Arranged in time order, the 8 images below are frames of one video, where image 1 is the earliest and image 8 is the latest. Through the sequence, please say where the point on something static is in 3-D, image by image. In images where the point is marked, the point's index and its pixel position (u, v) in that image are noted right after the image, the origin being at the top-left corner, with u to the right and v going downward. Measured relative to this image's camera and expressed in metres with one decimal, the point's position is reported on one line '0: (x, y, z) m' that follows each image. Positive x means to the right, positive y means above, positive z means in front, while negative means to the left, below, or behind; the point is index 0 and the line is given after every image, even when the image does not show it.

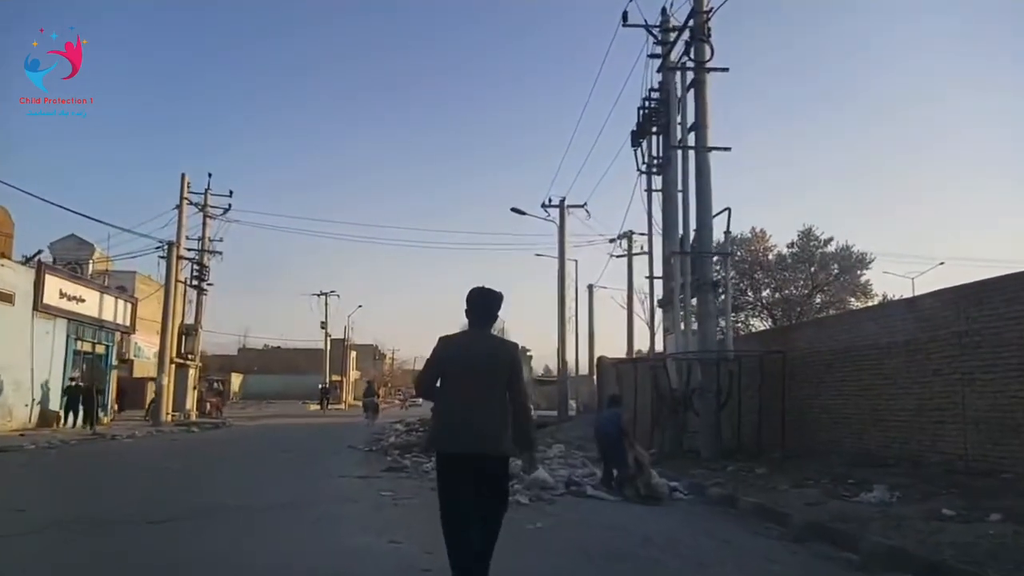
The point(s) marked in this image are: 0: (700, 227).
0: (+3.5, +1.1, +18.6) m
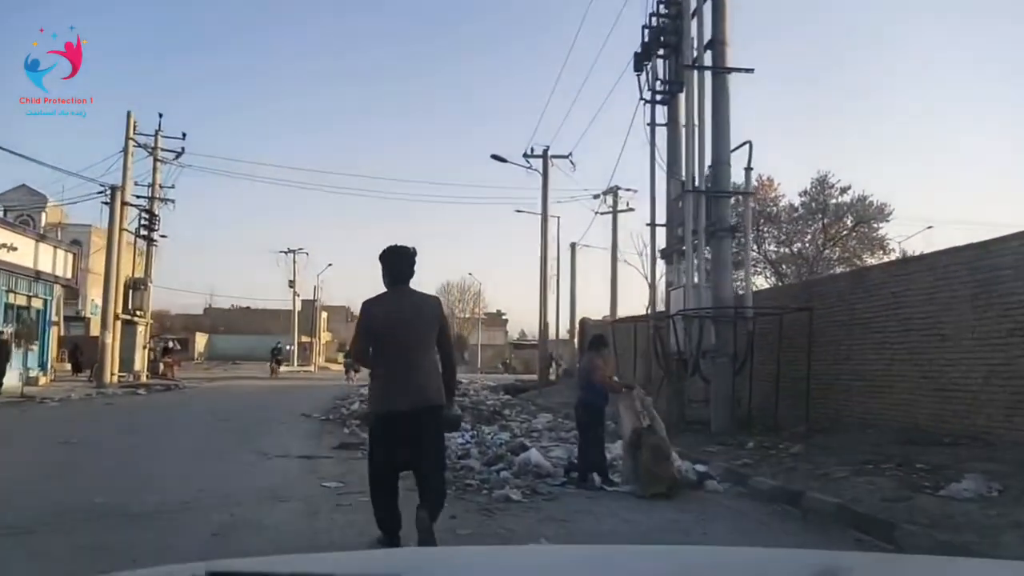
0: (+3.2, +2.0, +15.8) m
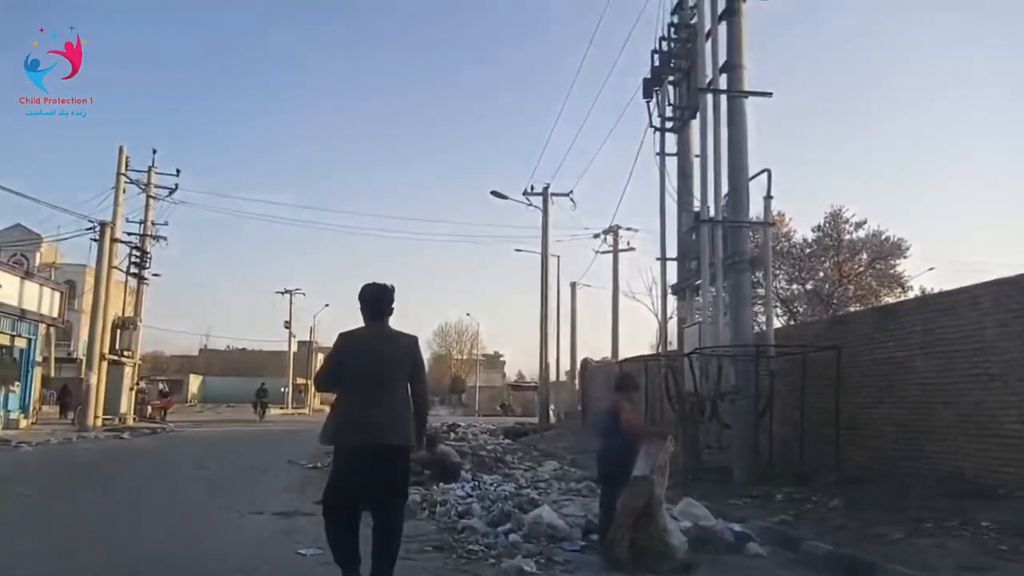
0: (+3.3, +1.5, +14.7) m
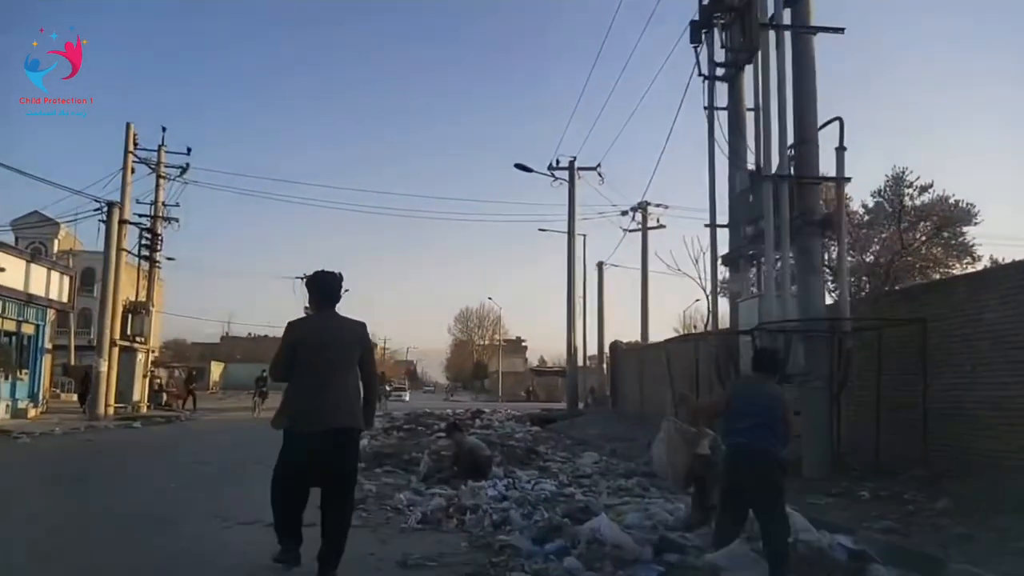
0: (+3.7, +1.9, +12.7) m
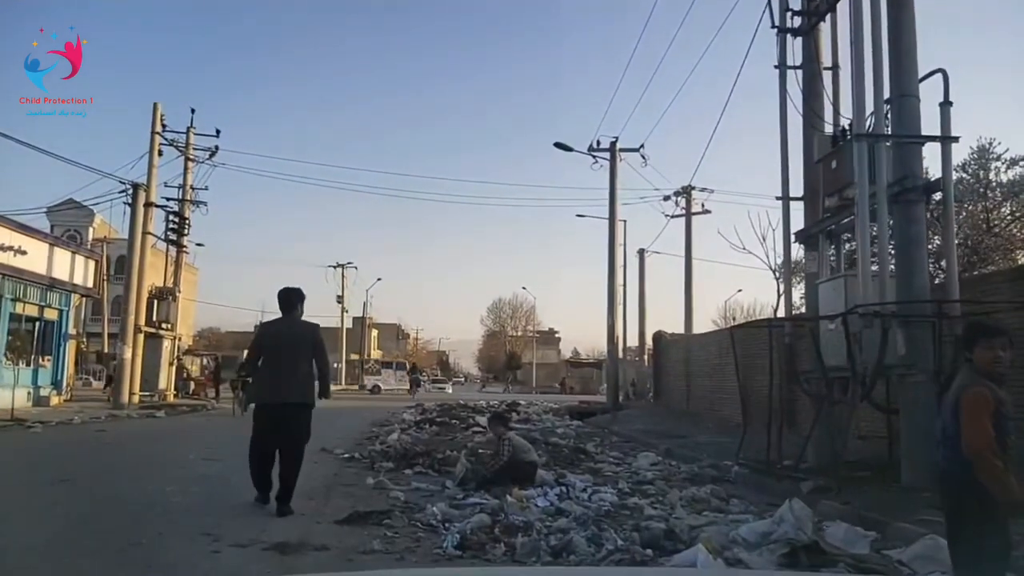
0: (+4.3, +2.2, +10.9) m
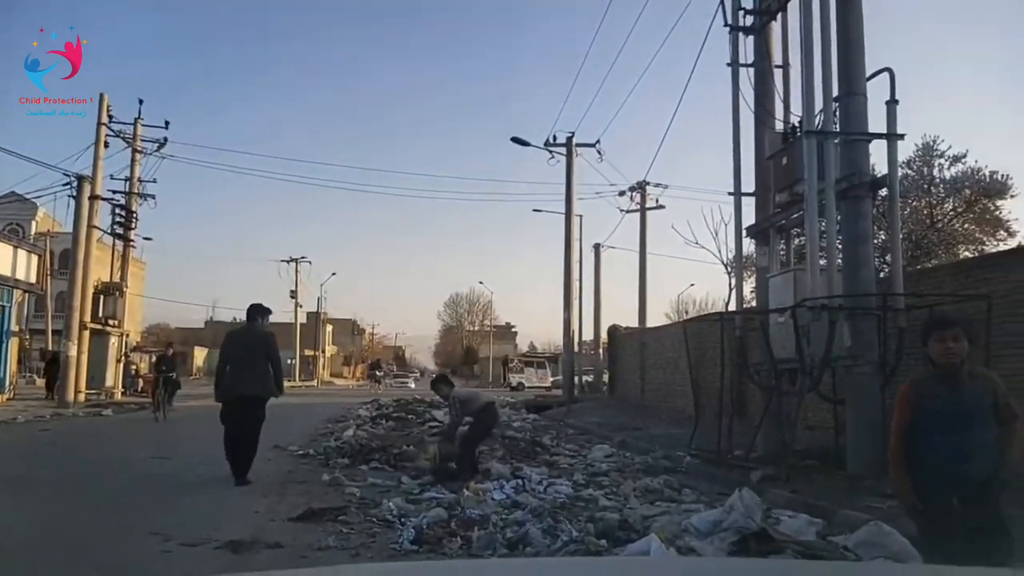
0: (+3.8, +2.2, +11.2) m
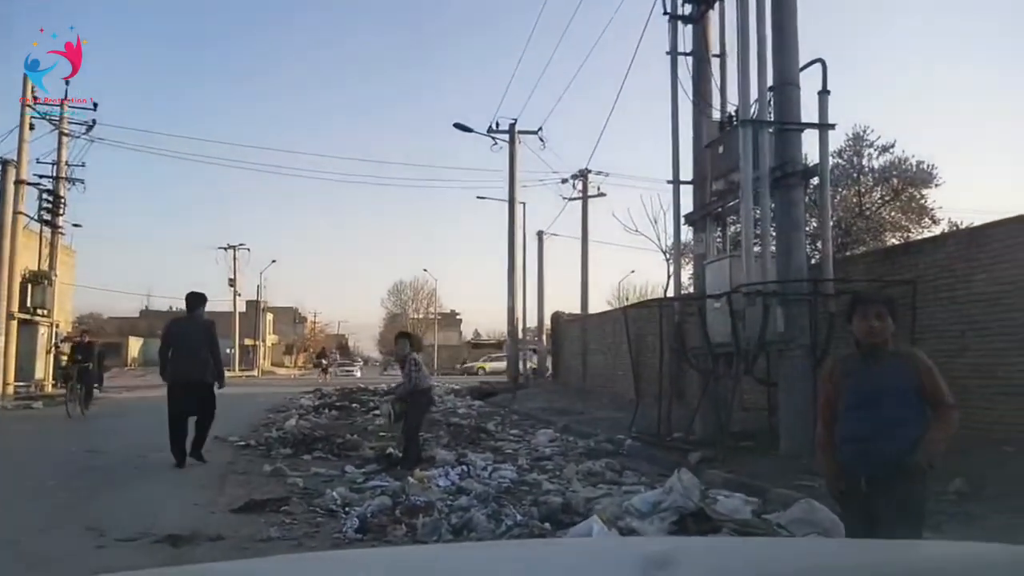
0: (+3.1, +2.4, +11.5) m
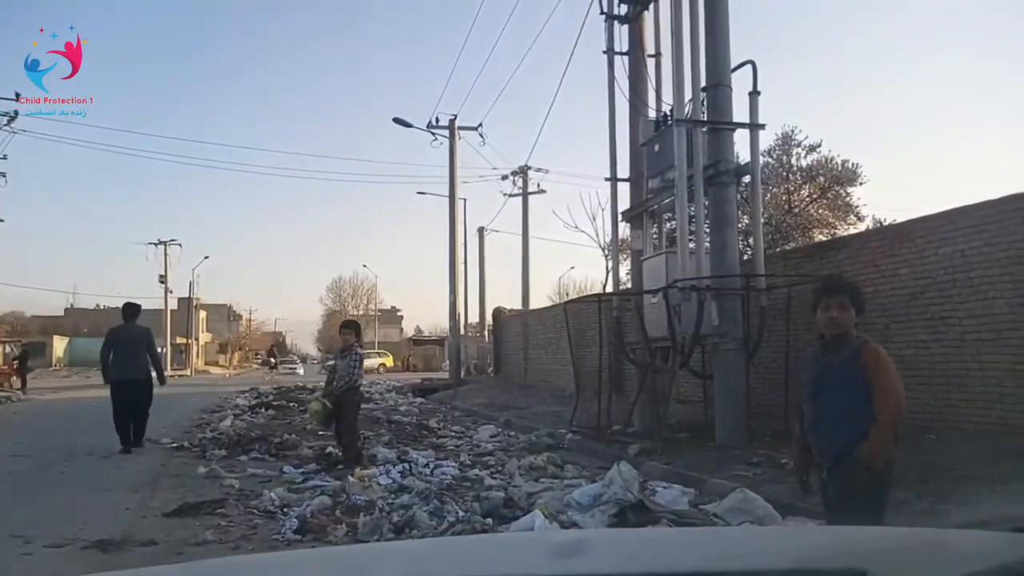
0: (+2.4, +2.4, +11.7) m
